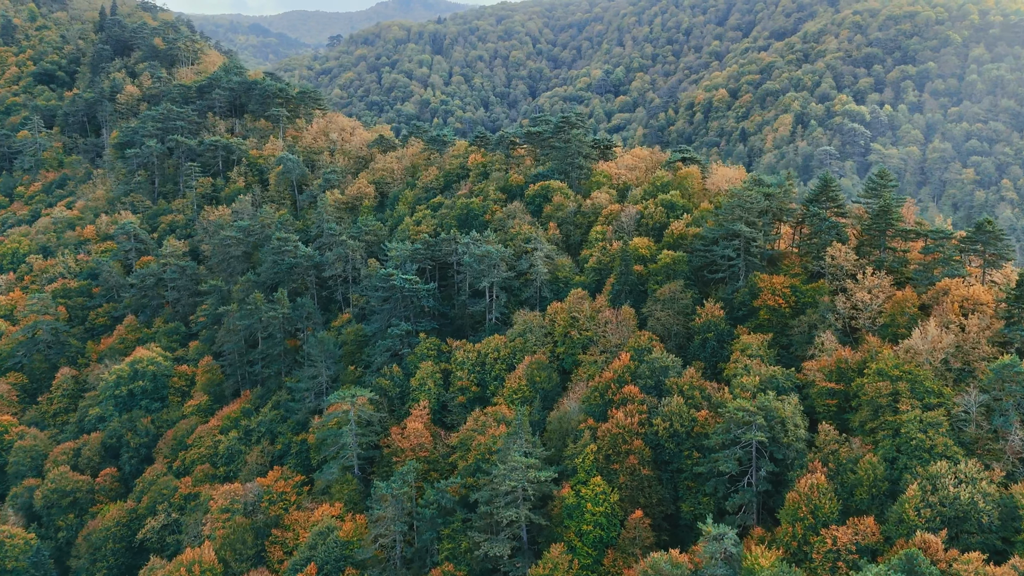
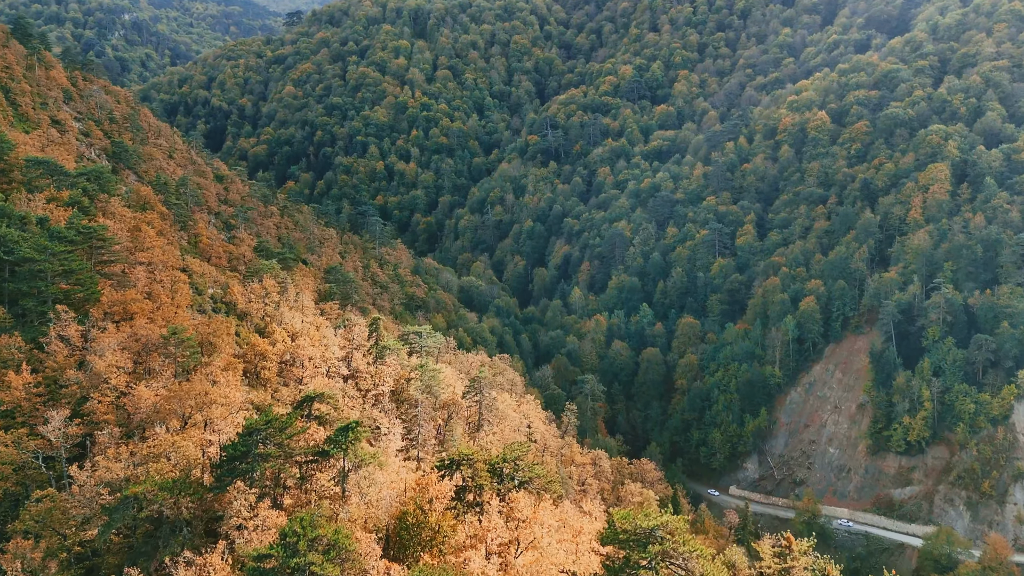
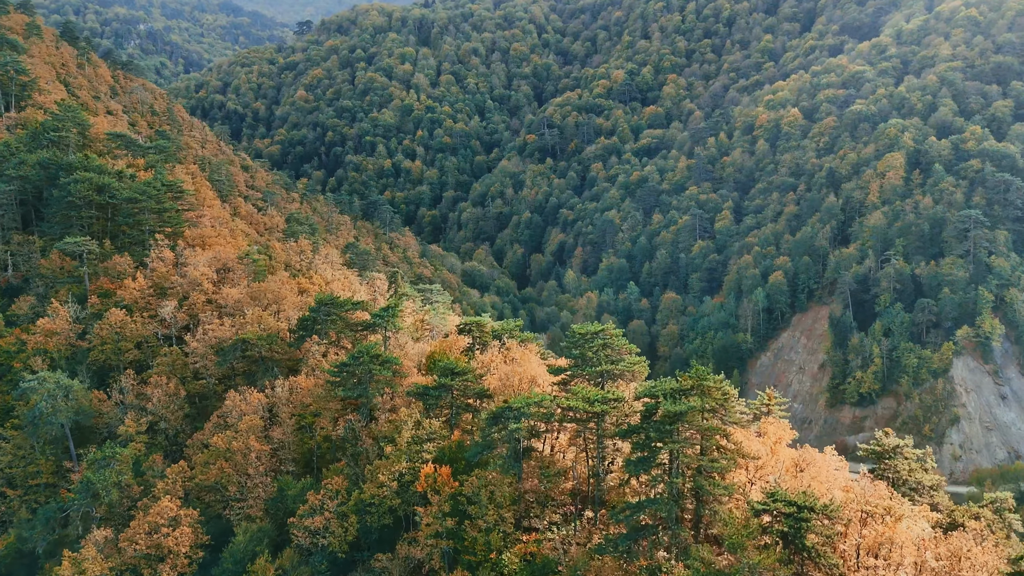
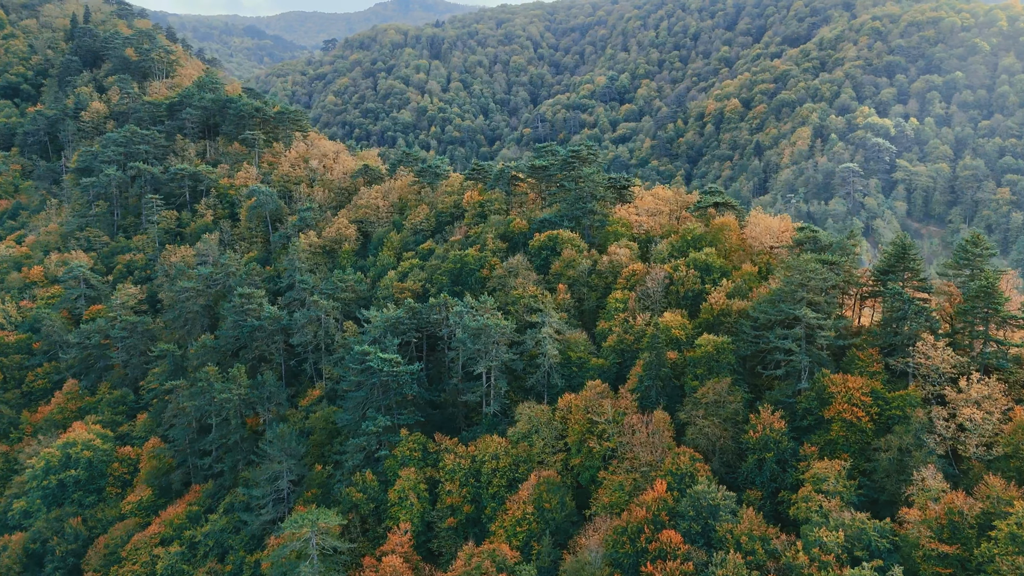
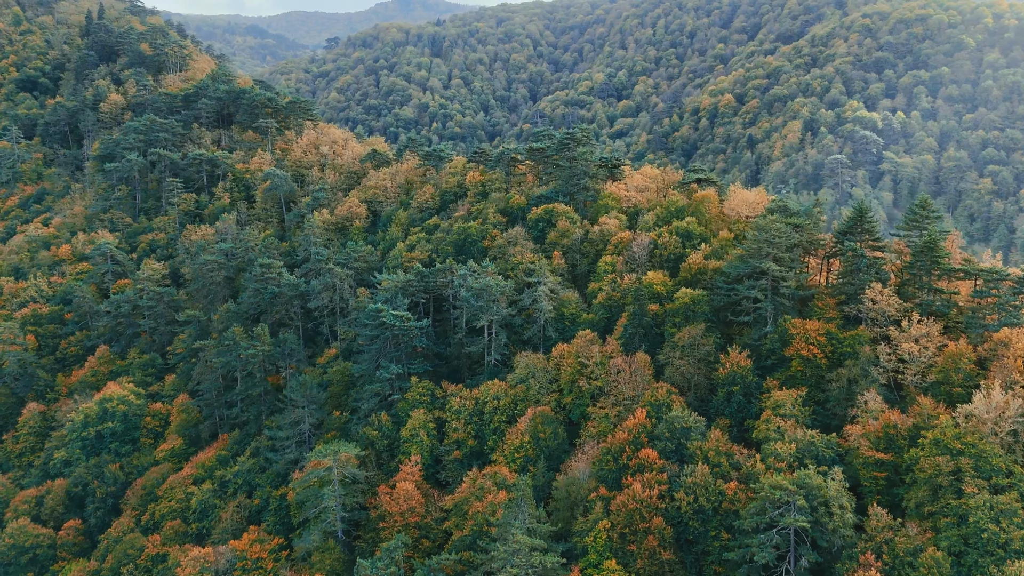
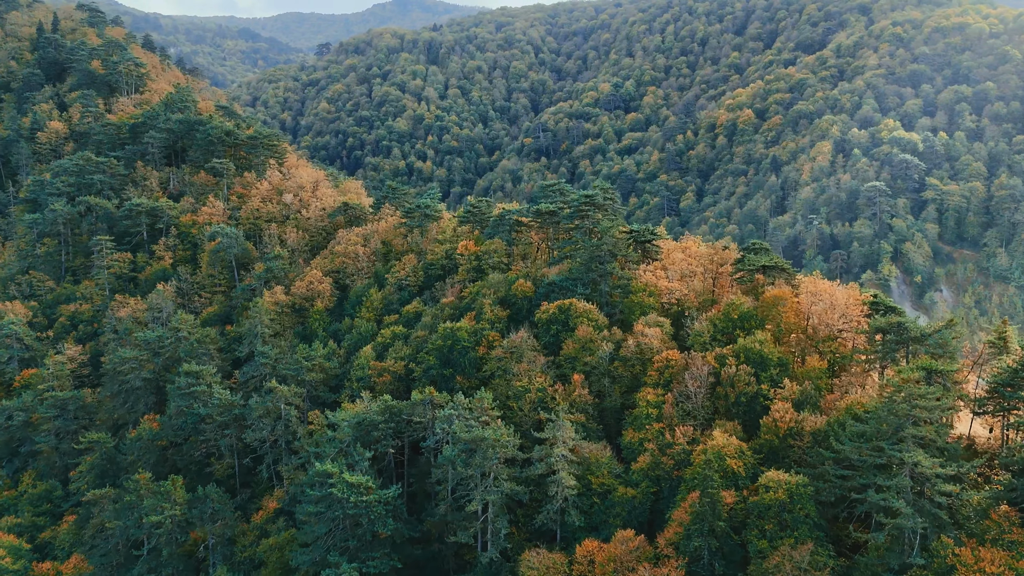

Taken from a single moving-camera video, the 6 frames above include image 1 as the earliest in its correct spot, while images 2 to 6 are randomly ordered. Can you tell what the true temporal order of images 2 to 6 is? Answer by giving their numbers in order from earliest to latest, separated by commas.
5, 4, 6, 3, 2
